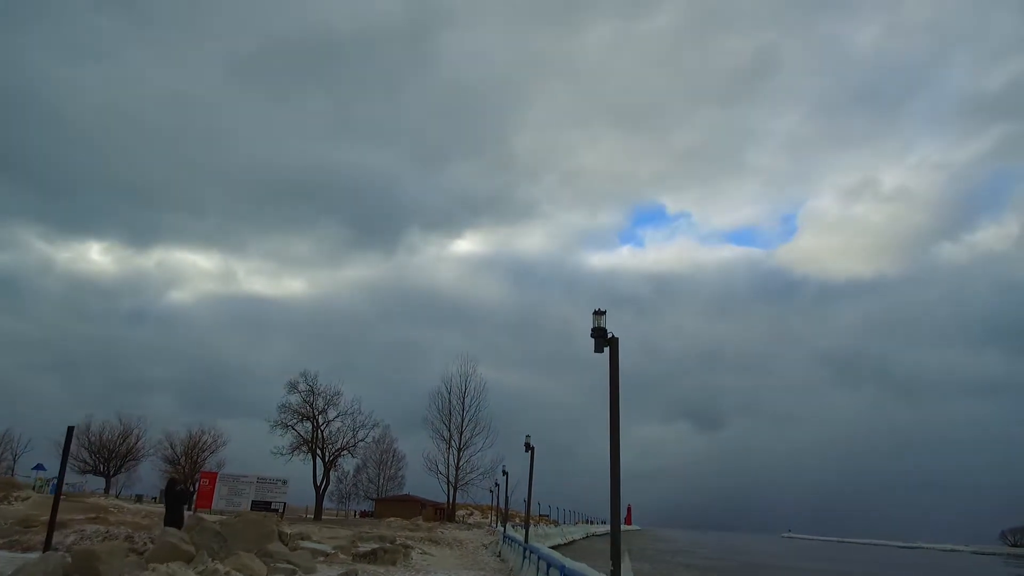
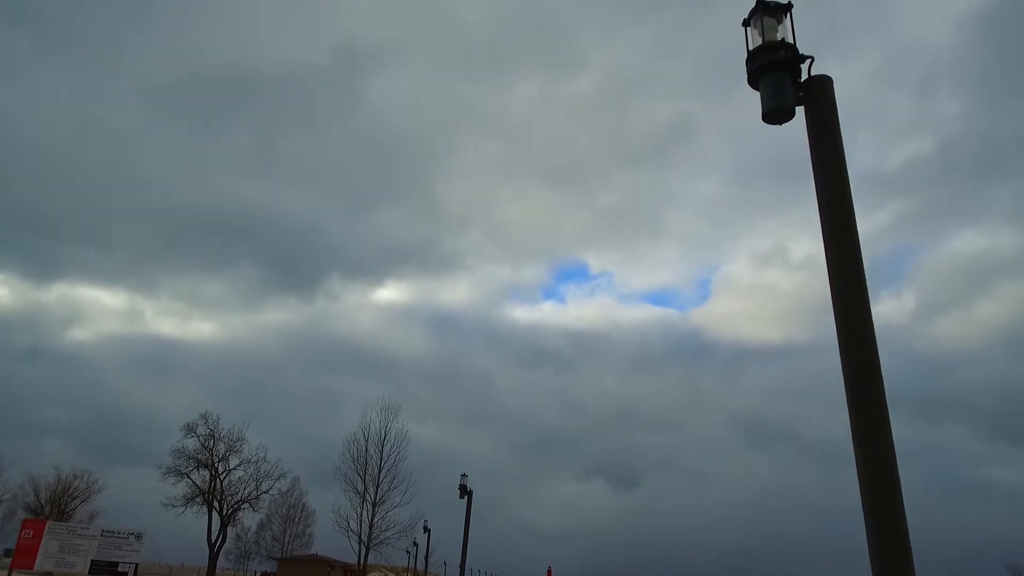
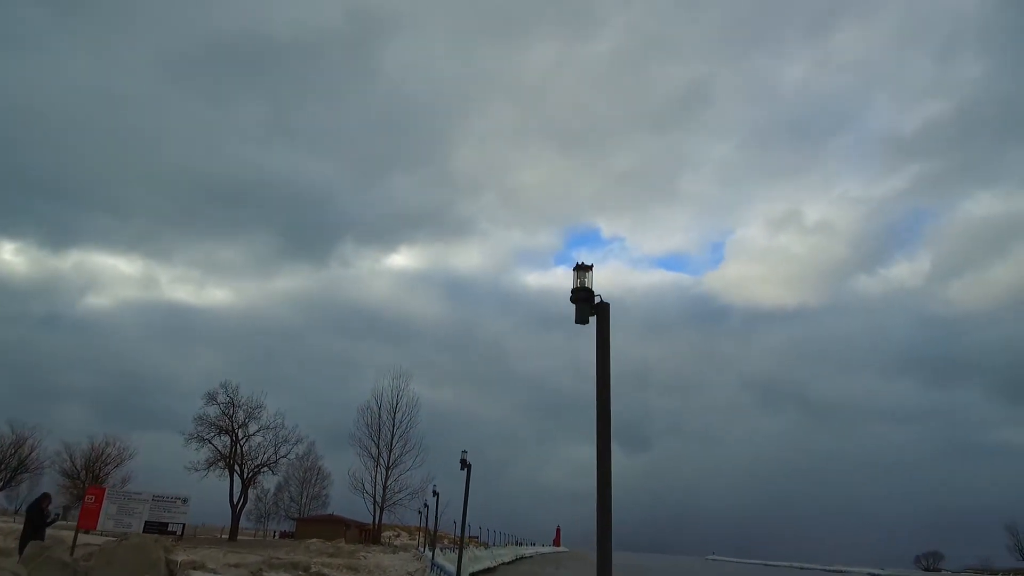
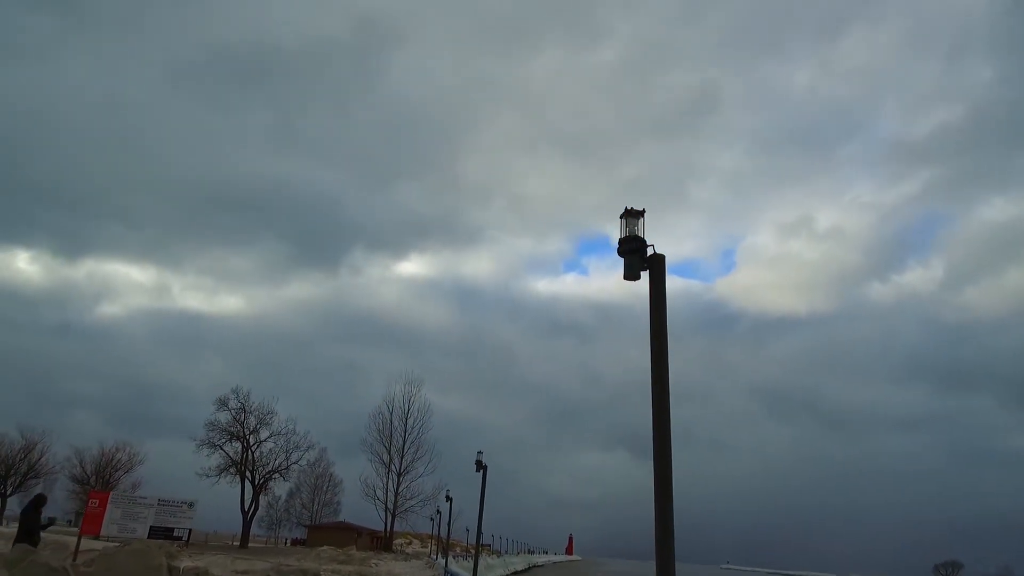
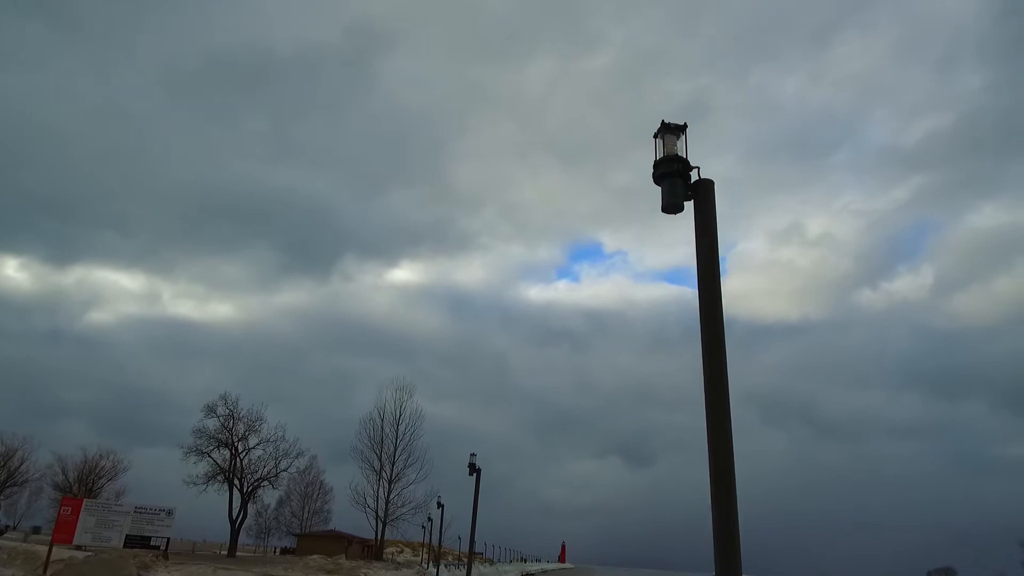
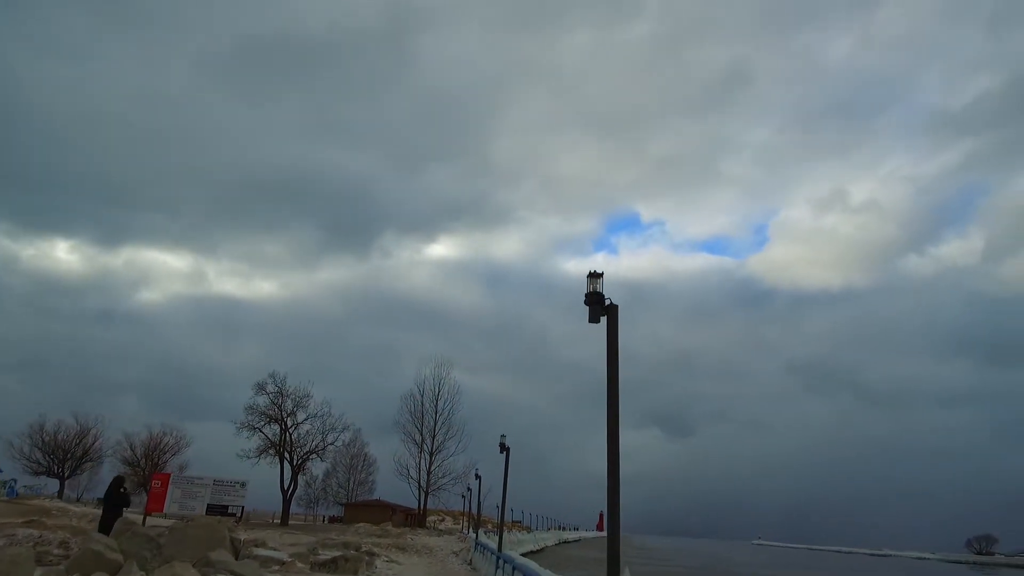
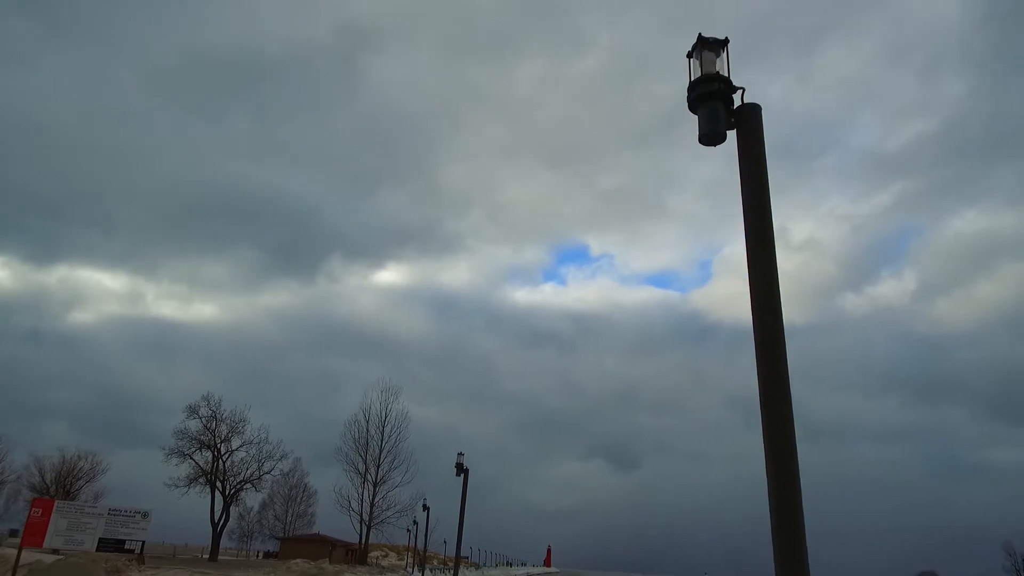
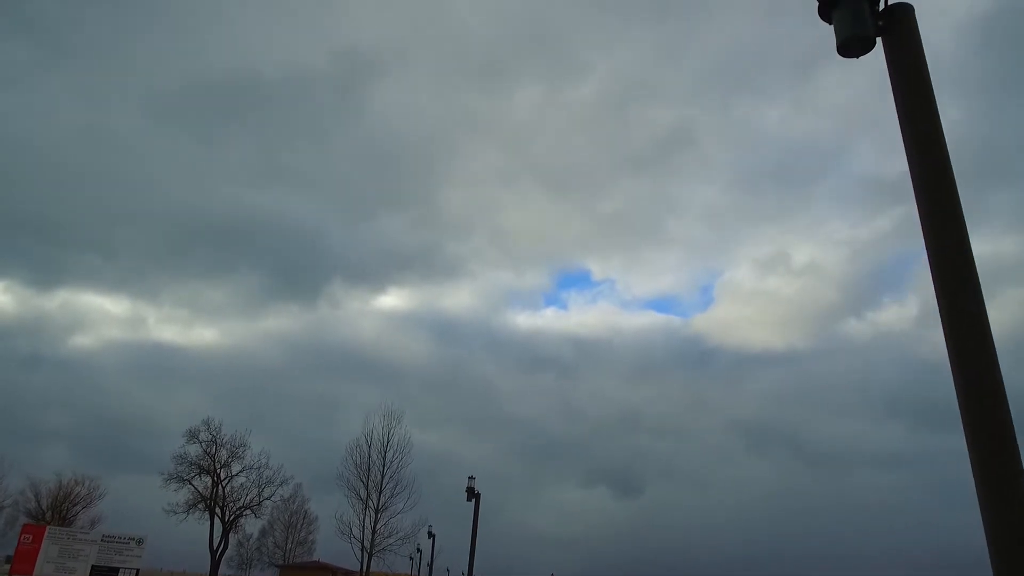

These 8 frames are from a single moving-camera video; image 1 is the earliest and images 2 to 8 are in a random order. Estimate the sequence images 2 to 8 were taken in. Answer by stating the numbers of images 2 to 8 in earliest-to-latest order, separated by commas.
6, 3, 4, 5, 7, 2, 8
